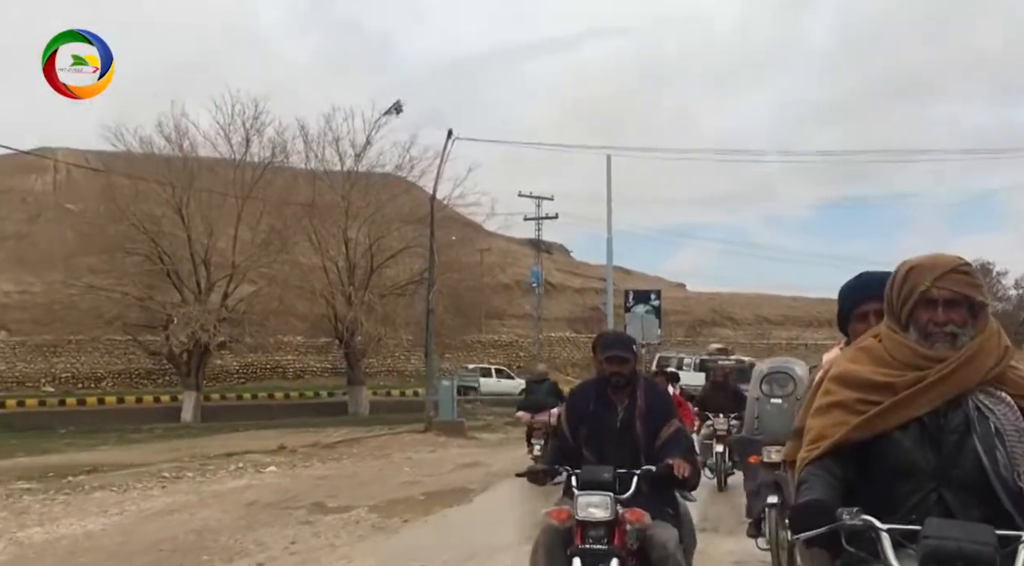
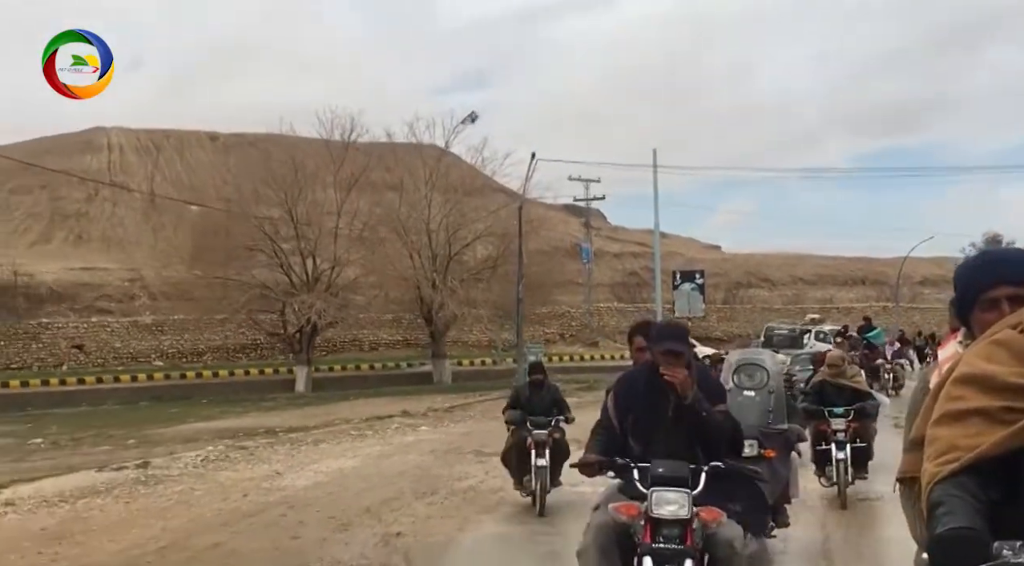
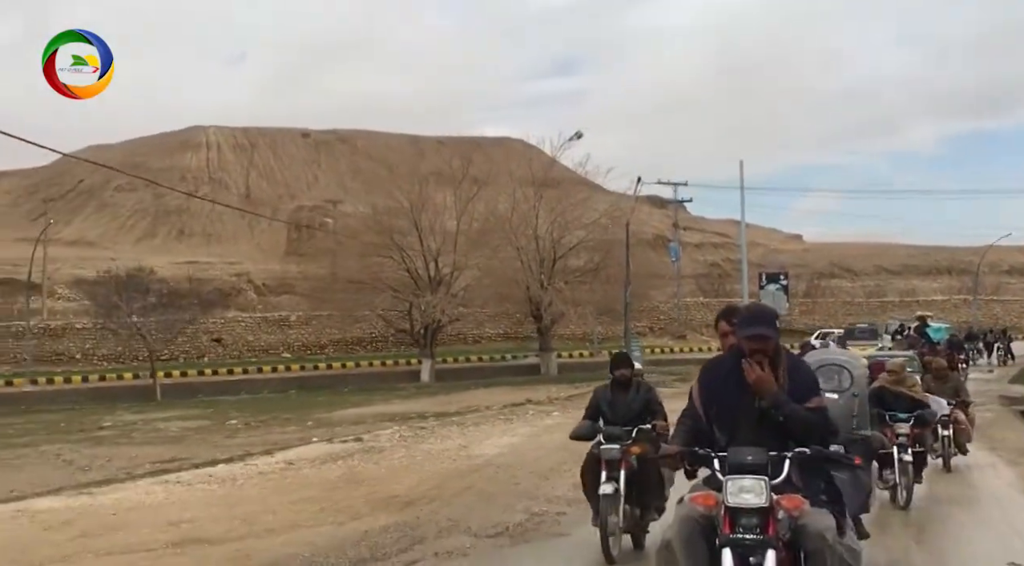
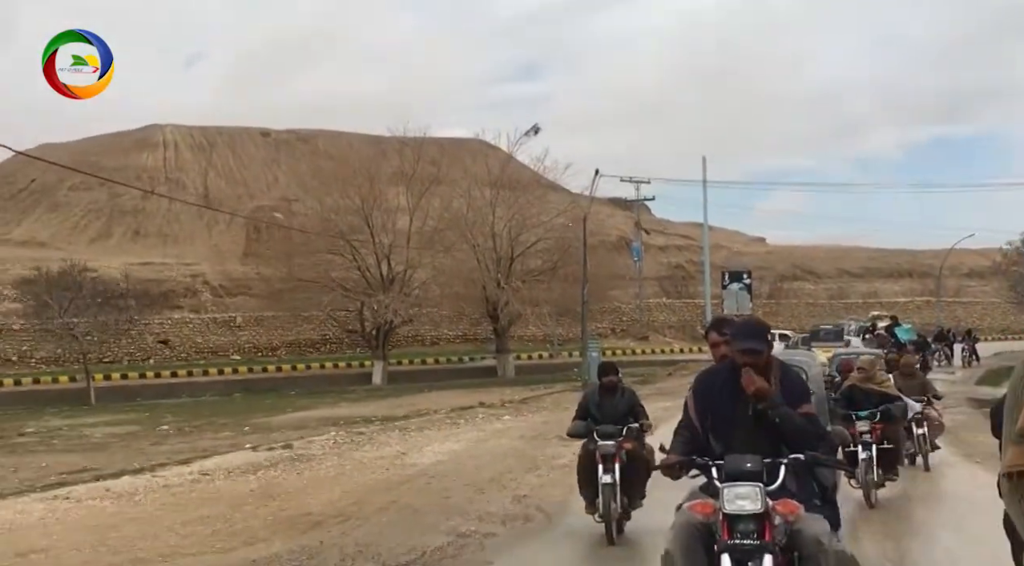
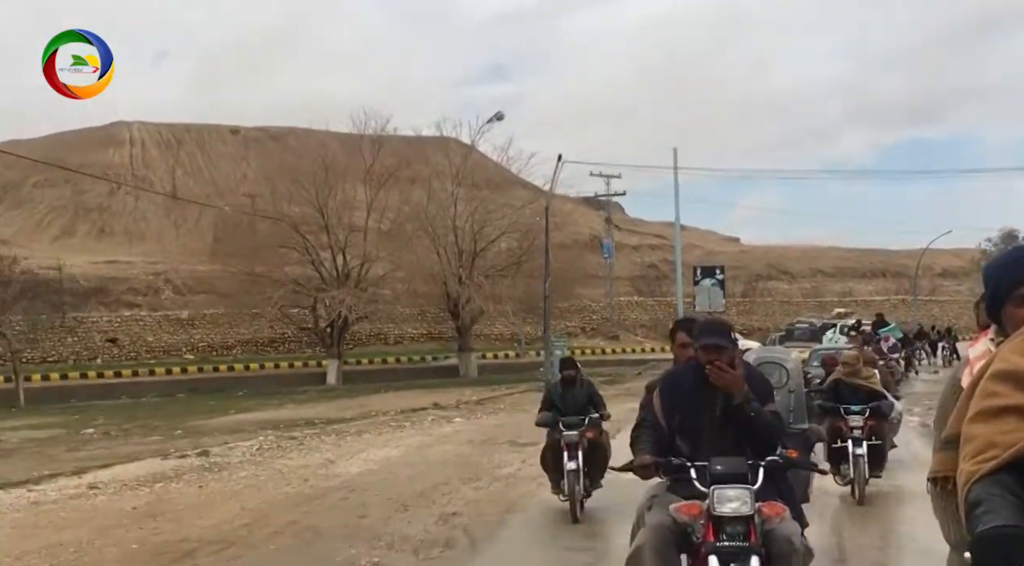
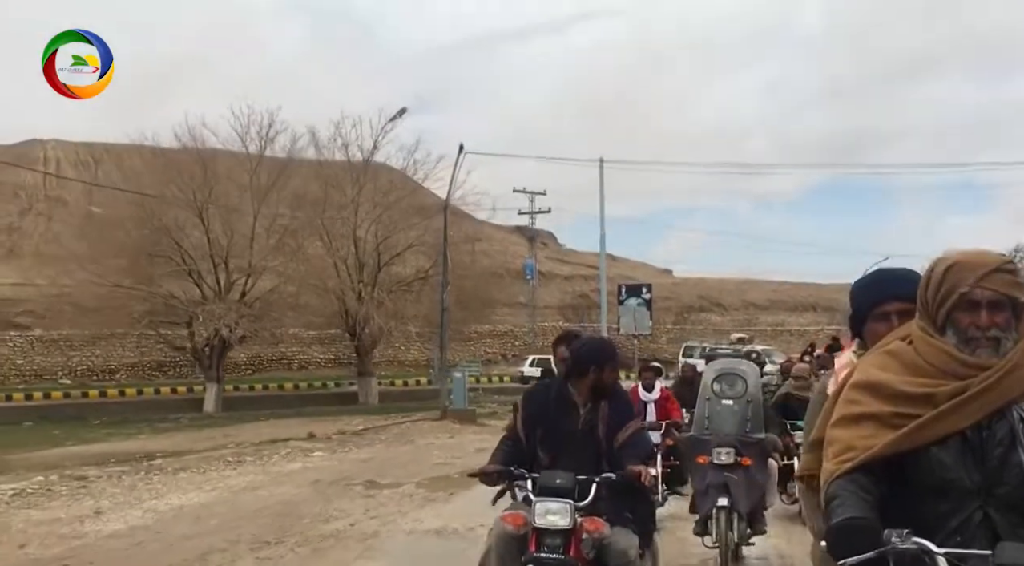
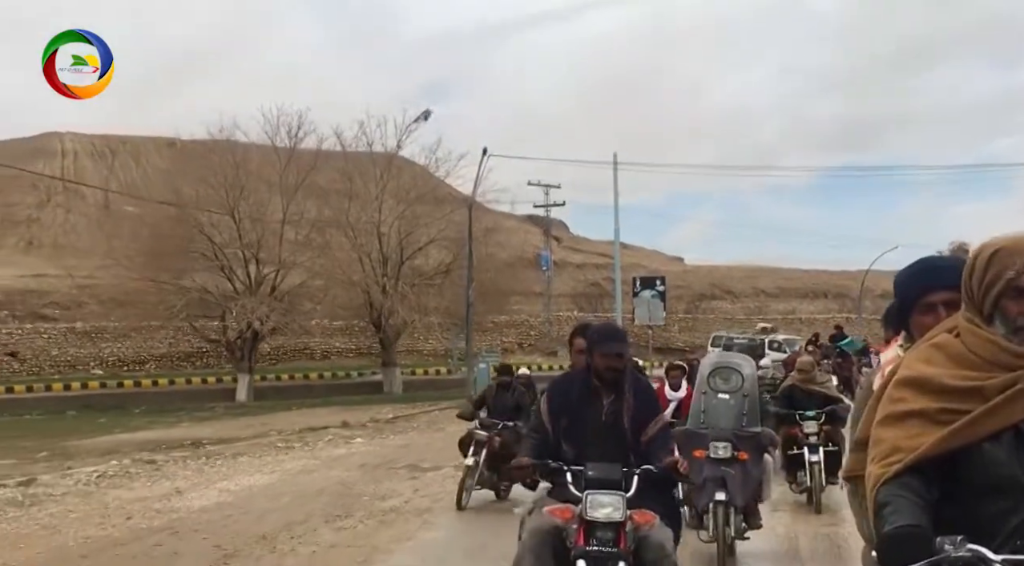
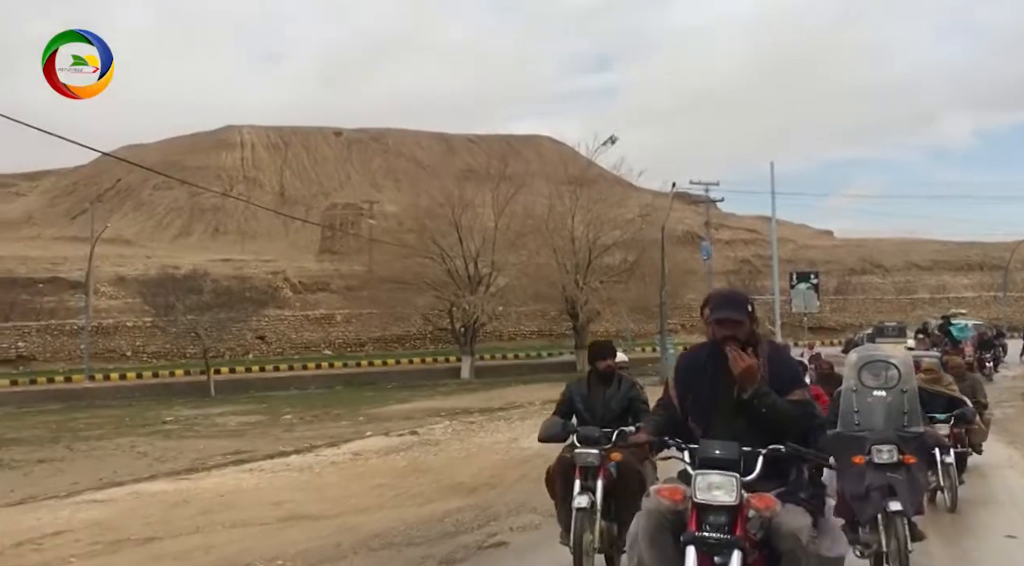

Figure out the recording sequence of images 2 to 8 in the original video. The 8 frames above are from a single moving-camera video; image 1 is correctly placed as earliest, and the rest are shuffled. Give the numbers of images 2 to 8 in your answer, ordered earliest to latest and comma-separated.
6, 7, 2, 5, 4, 3, 8
